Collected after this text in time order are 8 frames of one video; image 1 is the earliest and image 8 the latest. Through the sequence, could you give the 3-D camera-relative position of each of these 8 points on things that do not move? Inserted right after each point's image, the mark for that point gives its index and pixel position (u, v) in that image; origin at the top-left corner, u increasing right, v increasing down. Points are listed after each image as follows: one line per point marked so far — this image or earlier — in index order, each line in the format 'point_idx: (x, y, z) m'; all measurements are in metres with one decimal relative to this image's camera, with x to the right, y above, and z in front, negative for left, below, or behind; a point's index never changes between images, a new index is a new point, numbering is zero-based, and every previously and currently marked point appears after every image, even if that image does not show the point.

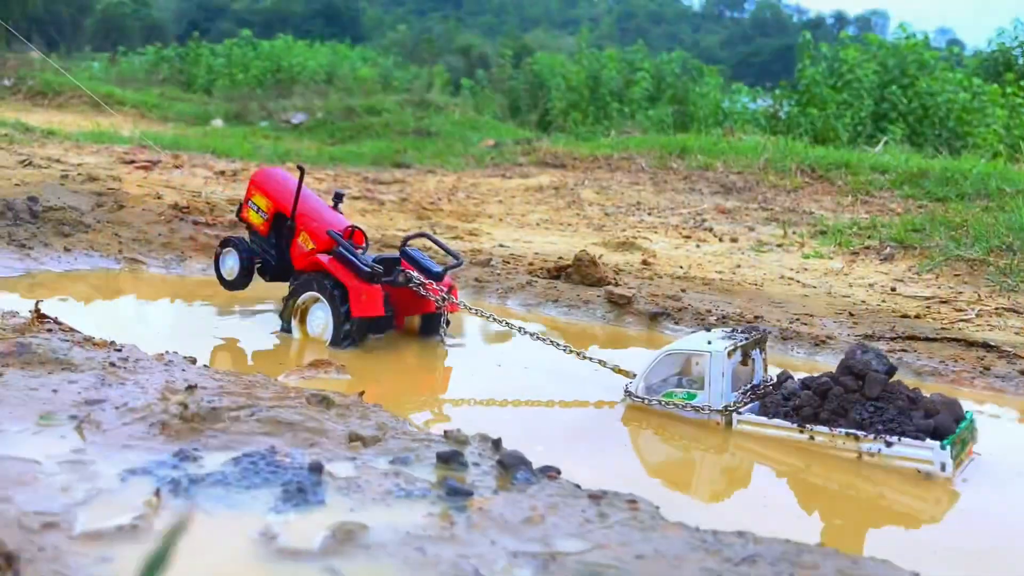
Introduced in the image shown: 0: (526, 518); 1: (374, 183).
0: (0.0, -0.7, +2.8) m
1: (-2.3, +1.7, +15.6) m
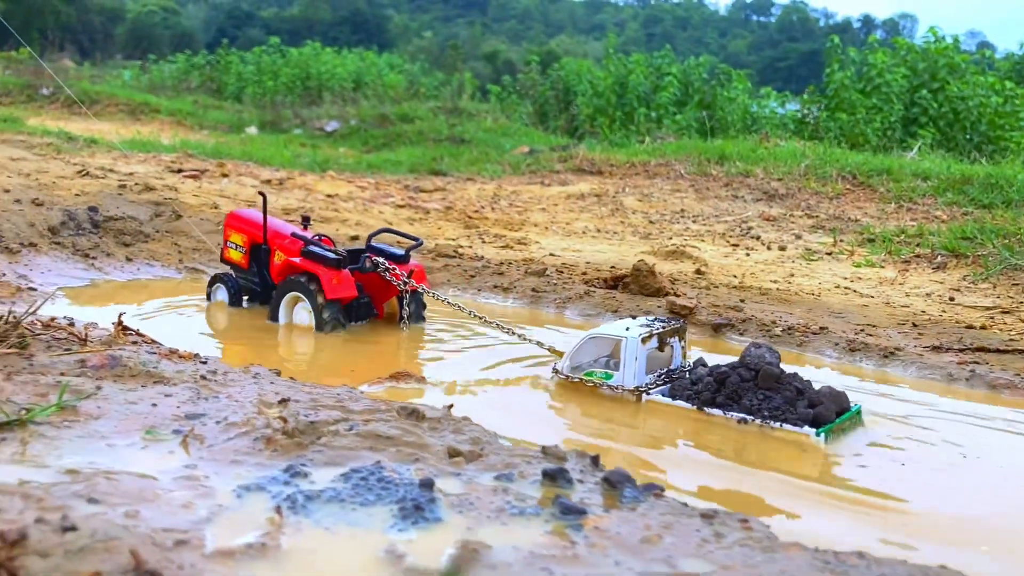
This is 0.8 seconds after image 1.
0: (+0.4, -0.7, +2.8) m
1: (-1.6, +1.6, +15.6) m
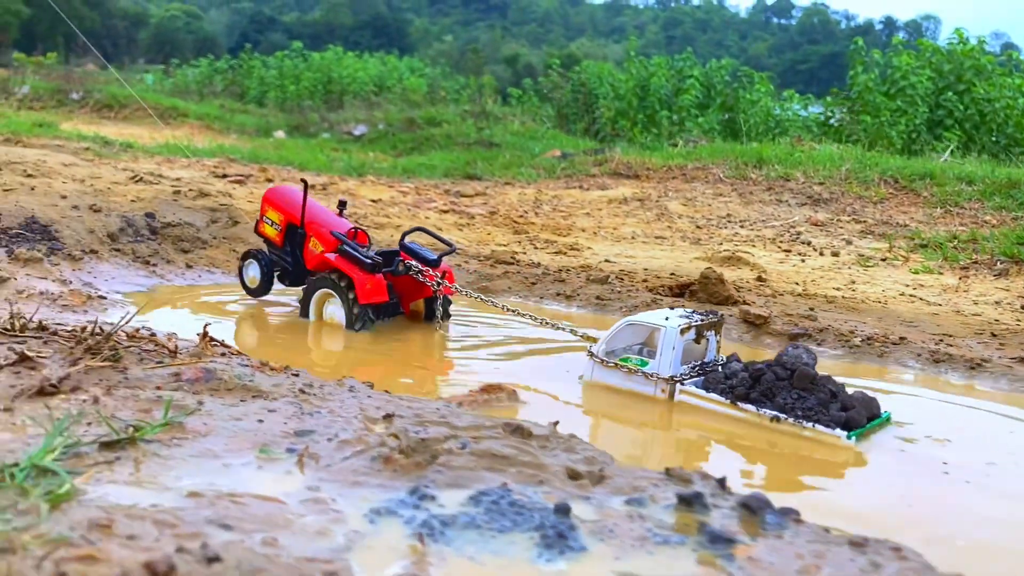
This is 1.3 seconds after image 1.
0: (+0.8, -0.8, +2.7) m
1: (-0.9, +1.5, +15.5) m
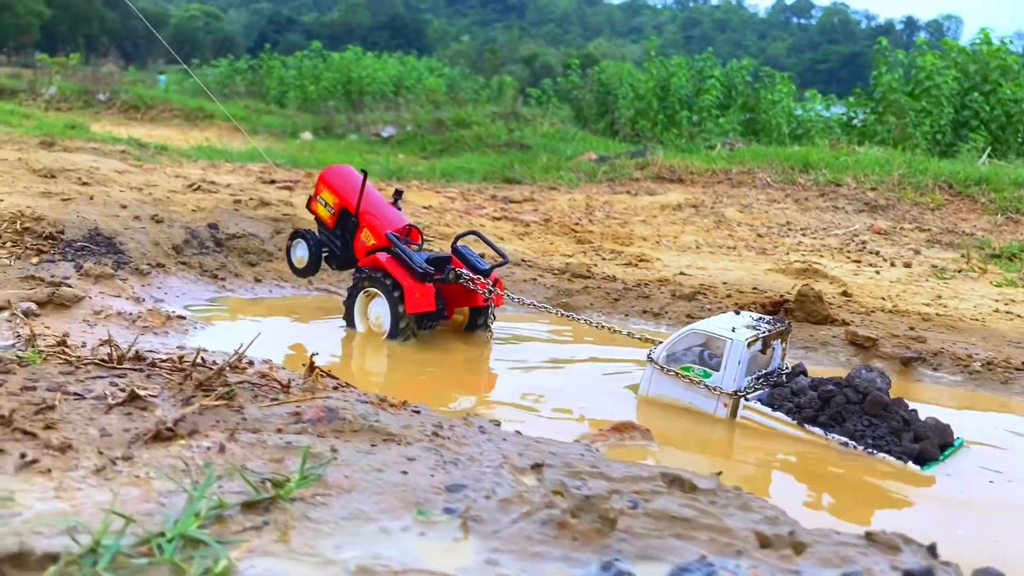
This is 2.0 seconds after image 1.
0: (+1.4, -0.9, +2.3) m
1: (-0.1, +1.4, +15.2) m
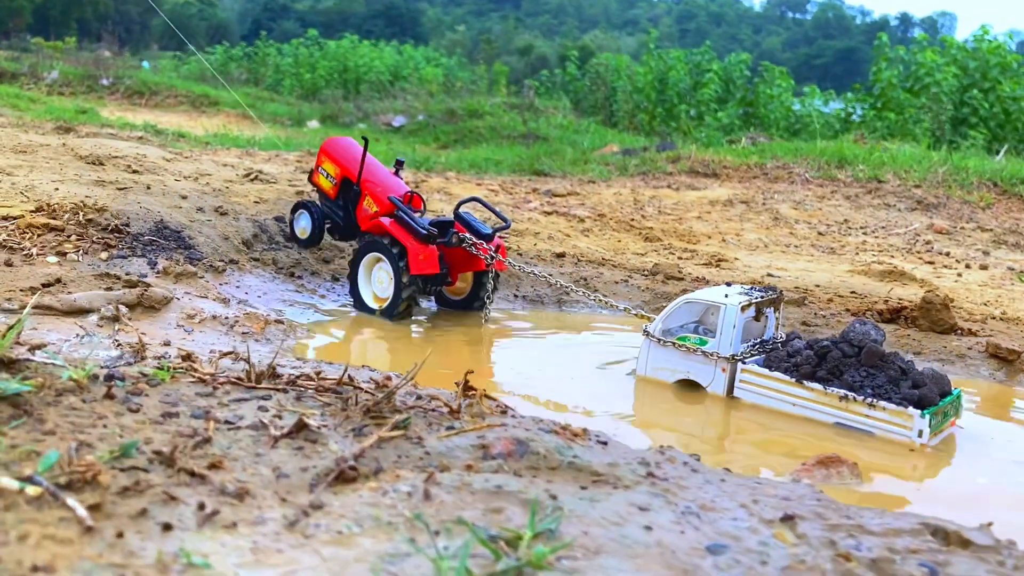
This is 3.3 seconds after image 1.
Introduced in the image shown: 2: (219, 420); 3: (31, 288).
0: (+2.1, -1.0, +1.8) m
1: (+0.5, +1.4, +14.6) m
2: (-1.0, -0.4, +3.2) m
3: (-2.7, 0.0, +5.4) m
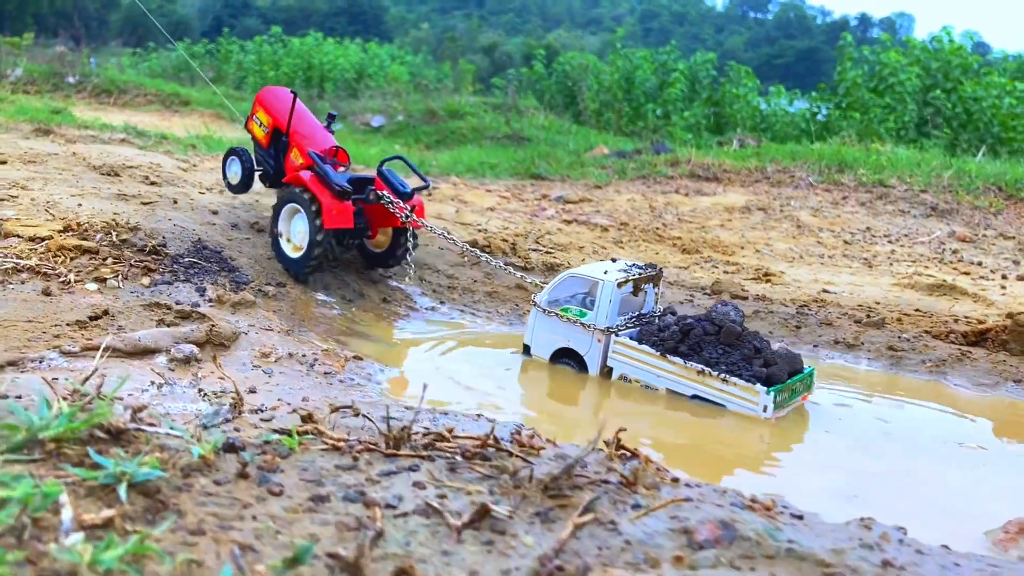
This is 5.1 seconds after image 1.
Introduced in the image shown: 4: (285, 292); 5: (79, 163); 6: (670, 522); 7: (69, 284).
0: (+2.8, -1.2, +1.4) m
1: (+0.7, +1.3, +14.2) m
2: (-0.4, -0.6, +2.7) m
3: (-2.2, -0.2, +4.8) m
4: (-1.5, 0.0, +6.1) m
5: (-3.8, +1.1, +8.4) m
6: (+0.5, -0.7, +2.8) m
7: (-2.5, 0.0, +5.4) m
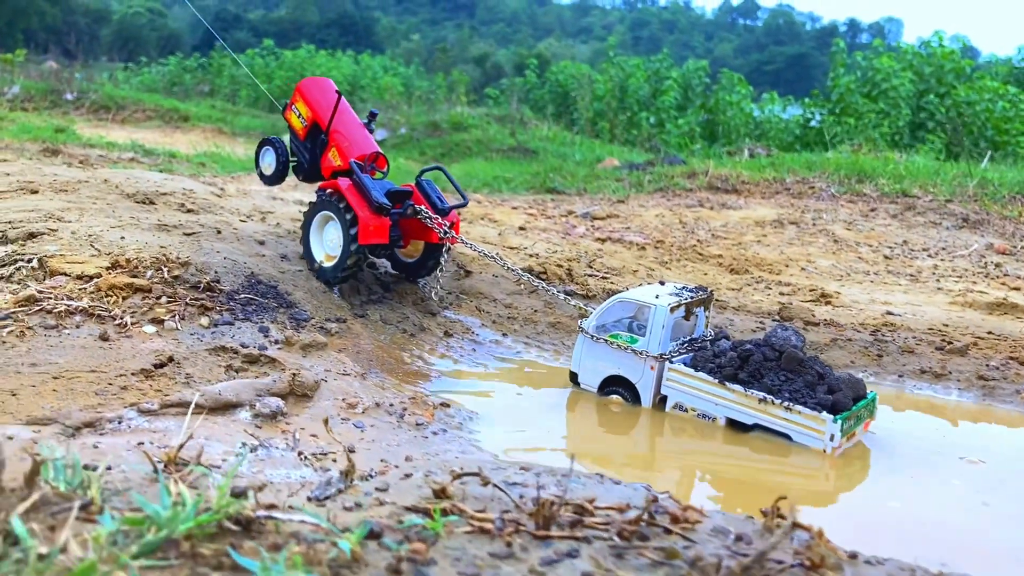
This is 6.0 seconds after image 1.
0: (+3.3, -1.3, +1.1) m
1: (+1.1, +1.0, +13.9) m
2: (+0.1, -0.8, +2.3) m
3: (-1.7, -0.4, +4.5) m
4: (-1.0, -0.3, +5.8) m
5: (-3.4, +0.8, +8.0) m
6: (+0.9, -0.8, +2.5) m
7: (-2.0, -0.2, +5.0) m
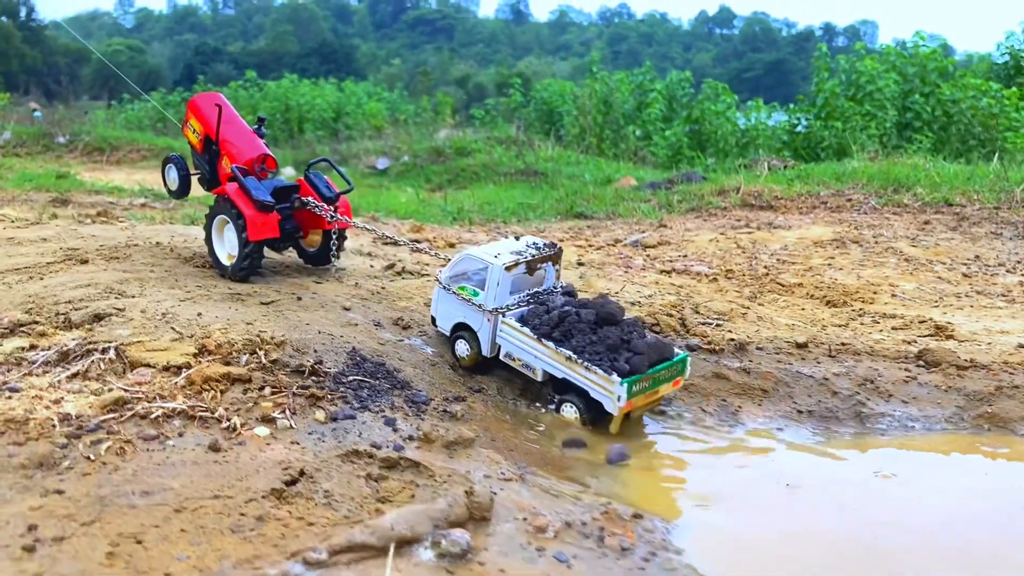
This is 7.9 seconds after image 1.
0: (+4.1, -1.4, +0.4) m
1: (+1.8, +0.6, +13.2) m
2: (+1.0, -1.1, +1.6) m
3: (-0.9, -0.8, +3.7) m
4: (-0.2, -0.7, +5.1) m
5: (-2.6, +0.3, +7.3) m
6: (+1.8, -1.1, +1.8) m
7: (-1.2, -0.6, +4.3) m
